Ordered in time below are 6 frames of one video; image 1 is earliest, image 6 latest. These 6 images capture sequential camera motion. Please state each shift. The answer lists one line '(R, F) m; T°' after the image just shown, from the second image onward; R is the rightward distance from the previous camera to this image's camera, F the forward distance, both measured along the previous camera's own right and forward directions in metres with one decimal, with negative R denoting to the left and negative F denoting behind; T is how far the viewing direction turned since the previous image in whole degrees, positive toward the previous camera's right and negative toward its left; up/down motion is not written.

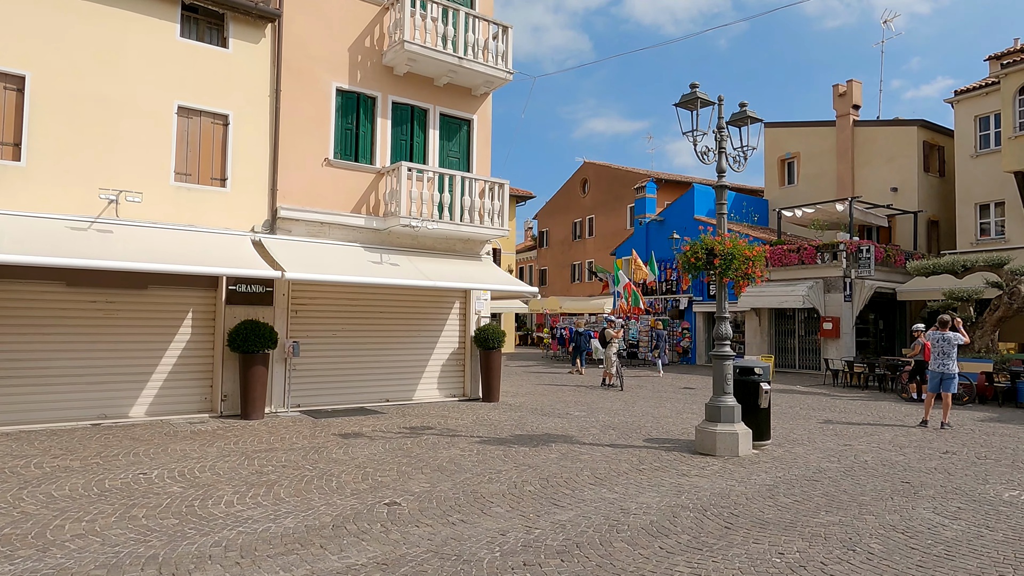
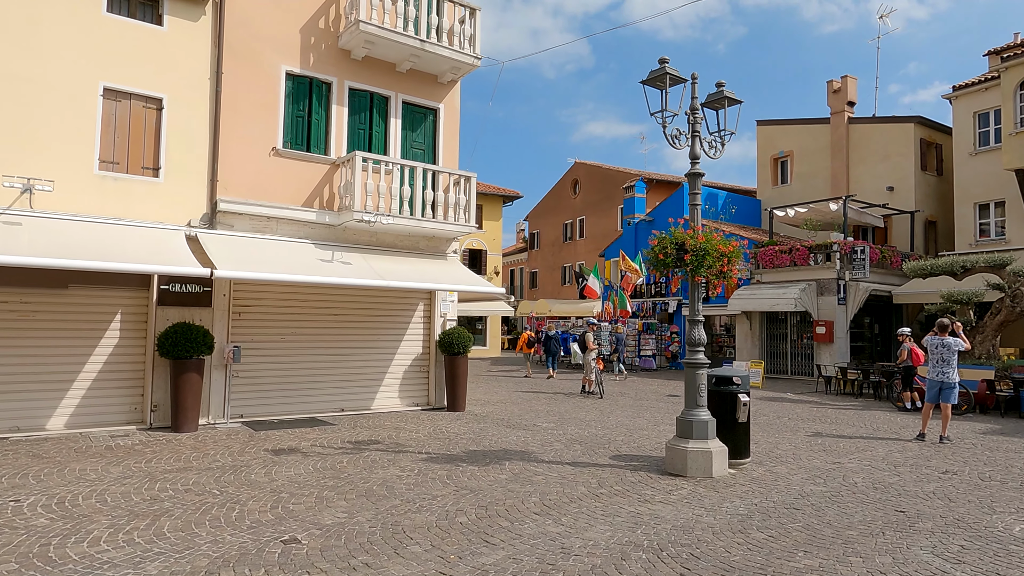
(+0.6, +1.0) m; 0°
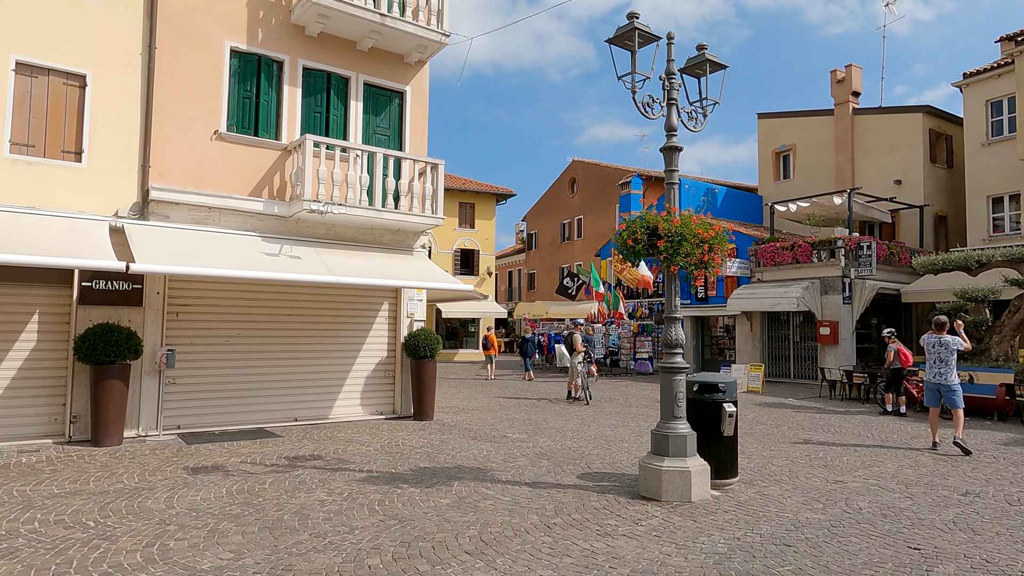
(+0.6, +1.1) m; 0°
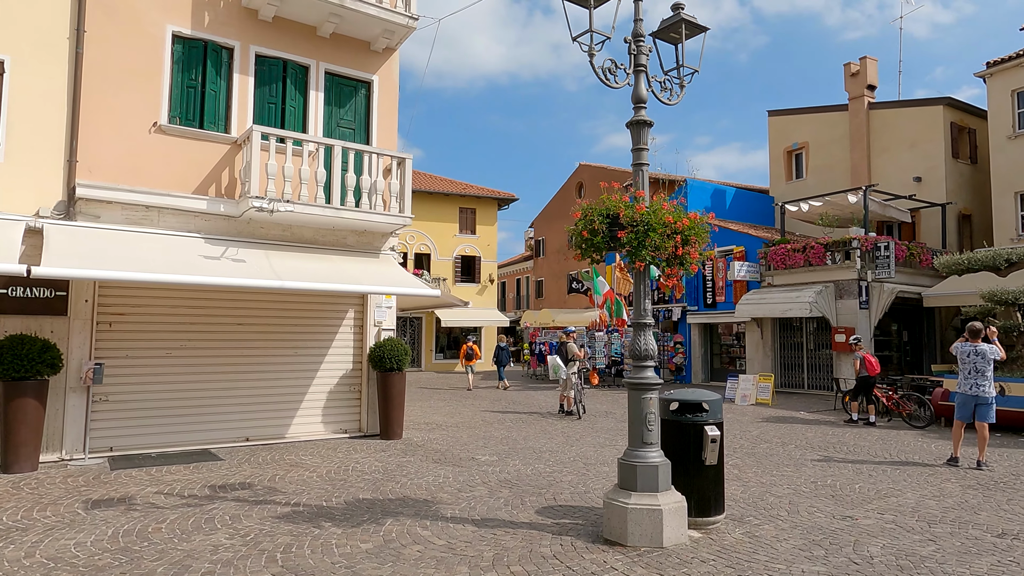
(+0.7, +1.1) m; -1°
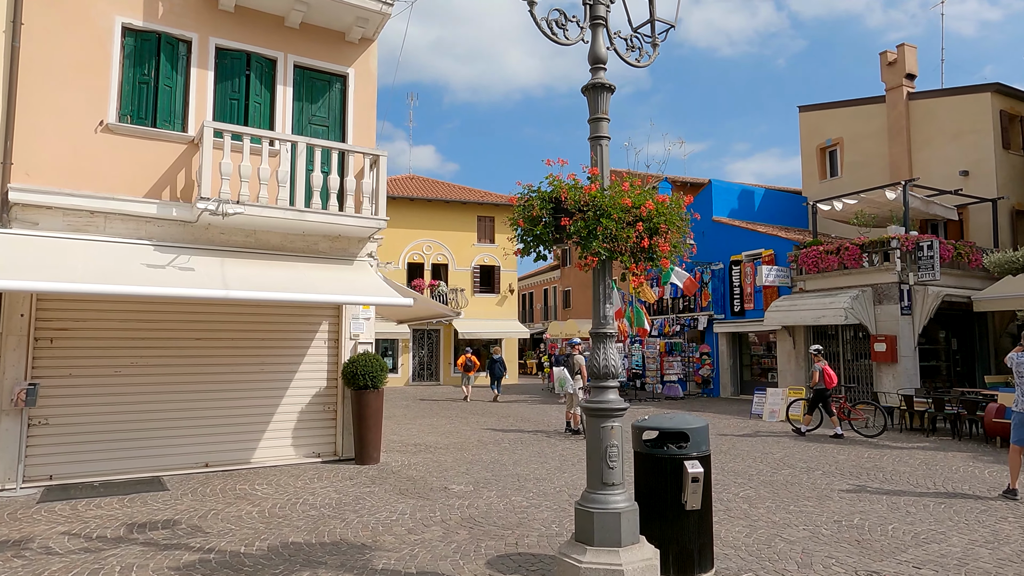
(+0.8, +1.1) m; -3°
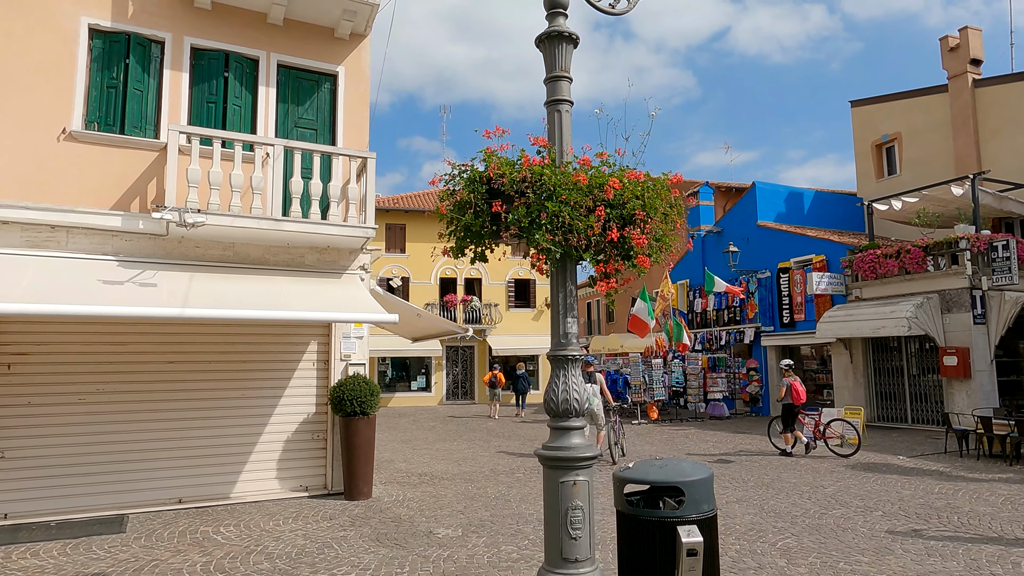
(+0.6, +1.1) m; -4°
